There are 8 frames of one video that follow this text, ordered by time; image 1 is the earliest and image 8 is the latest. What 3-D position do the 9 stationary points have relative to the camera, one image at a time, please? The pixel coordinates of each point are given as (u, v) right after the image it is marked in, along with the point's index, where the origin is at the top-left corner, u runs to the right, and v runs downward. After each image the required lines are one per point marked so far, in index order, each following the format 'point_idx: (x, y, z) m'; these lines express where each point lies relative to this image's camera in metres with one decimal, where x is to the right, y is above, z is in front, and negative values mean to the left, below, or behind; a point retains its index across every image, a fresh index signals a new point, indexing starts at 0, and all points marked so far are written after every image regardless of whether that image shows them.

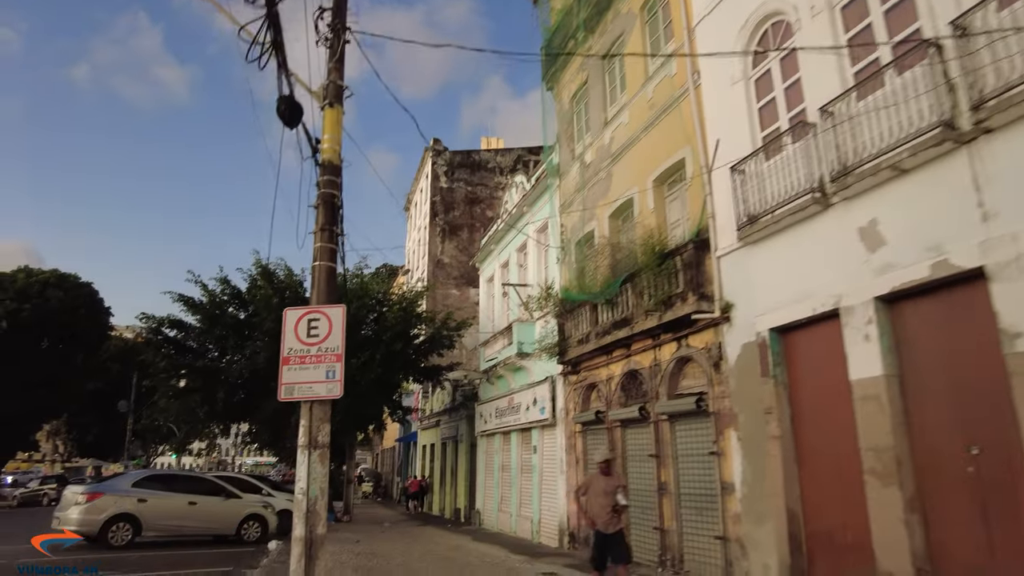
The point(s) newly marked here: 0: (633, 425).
0: (+2.3, -2.6, +12.4) m
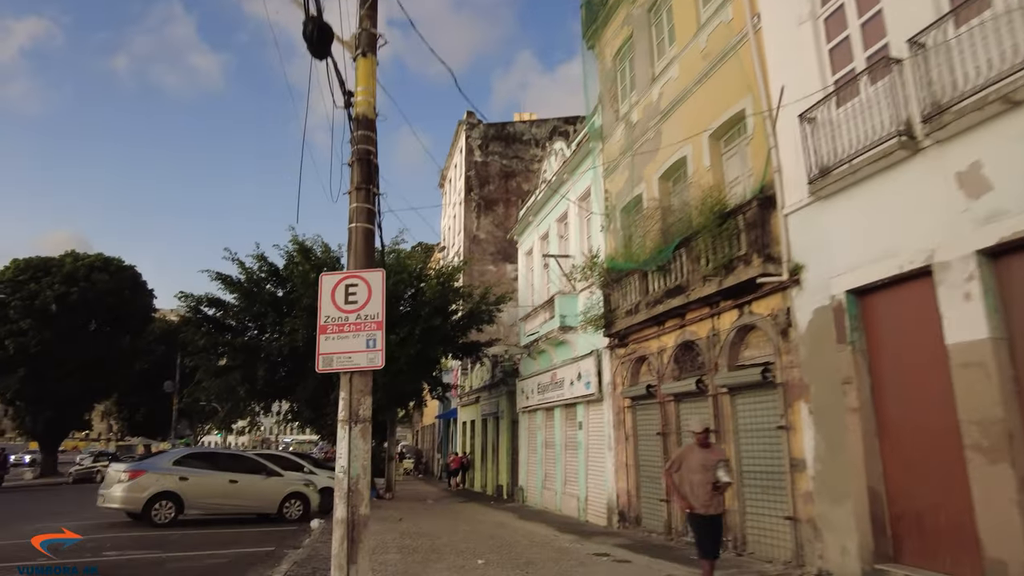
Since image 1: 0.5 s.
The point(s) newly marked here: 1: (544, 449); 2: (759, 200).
0: (+3.2, -2.0, +11.7) m
1: (+1.0, -4.8, +19.4) m
2: (+3.7, +1.3, +9.8) m
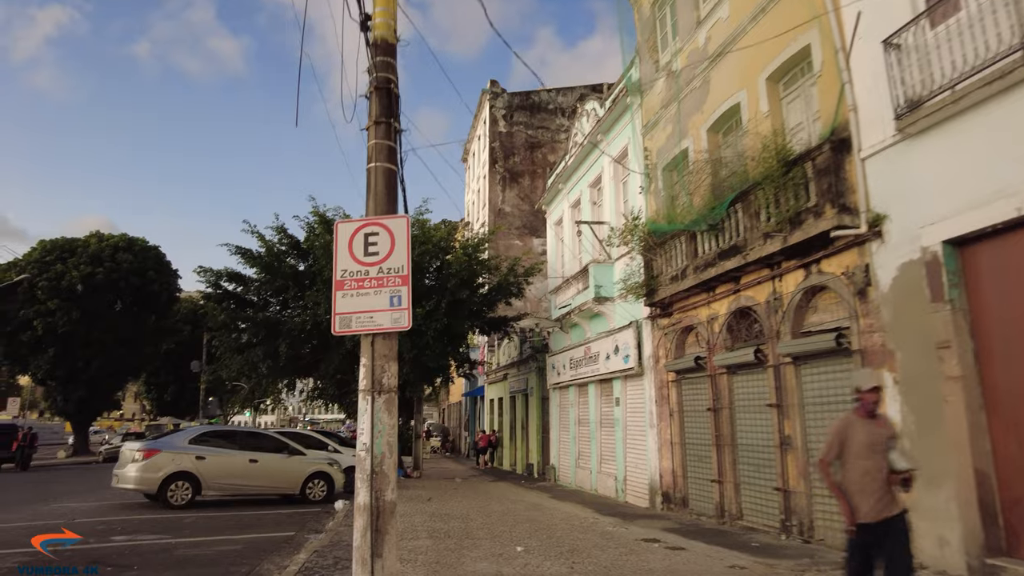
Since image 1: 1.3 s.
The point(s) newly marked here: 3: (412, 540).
0: (+3.8, -1.3, +10.6) m
1: (+1.9, -3.9, +18.5) m
2: (+4.2, +1.9, +8.6) m
3: (-1.4, -3.5, +8.9) m
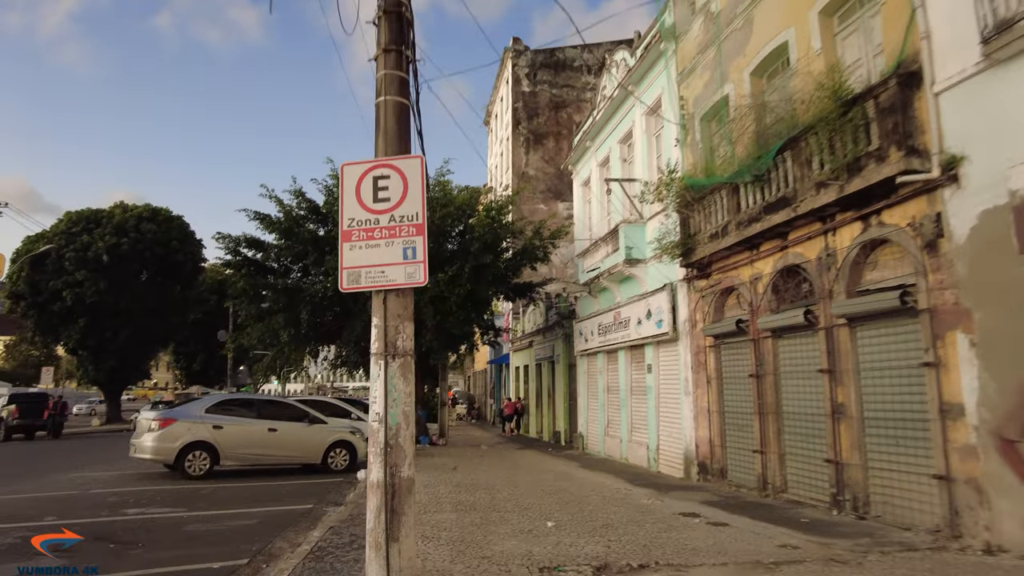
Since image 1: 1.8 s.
0: (+4.2, -0.7, +9.8) m
1: (+2.6, -2.9, +17.8) m
2: (+4.5, +2.5, +7.6) m
3: (-1.0, -2.9, +8.4) m
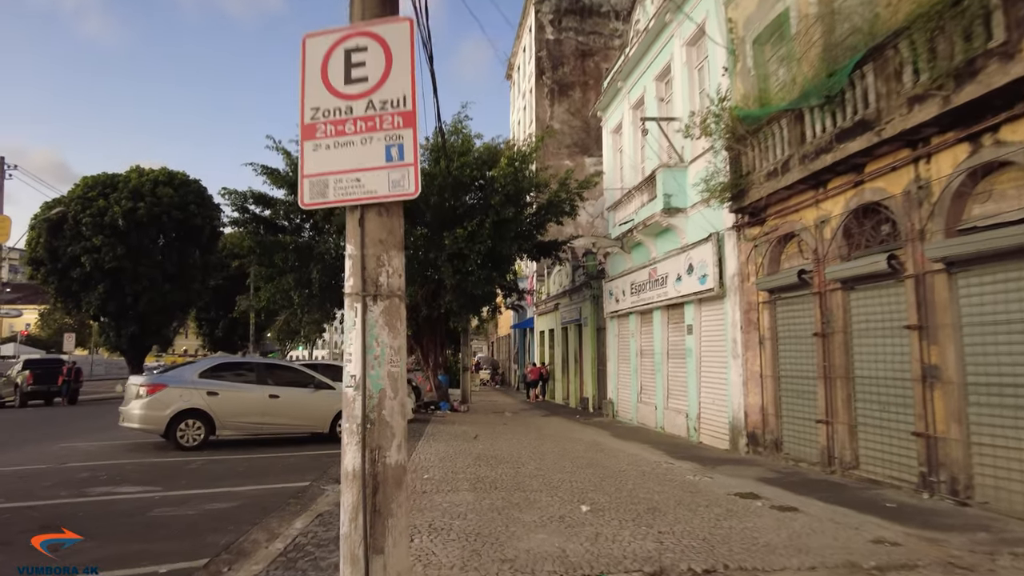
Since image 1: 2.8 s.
0: (+4.6, +0.1, +8.3) m
1: (+3.2, -1.8, +16.5) m
2: (+4.8, +3.1, +5.9) m
3: (-0.7, -2.3, +7.2) m
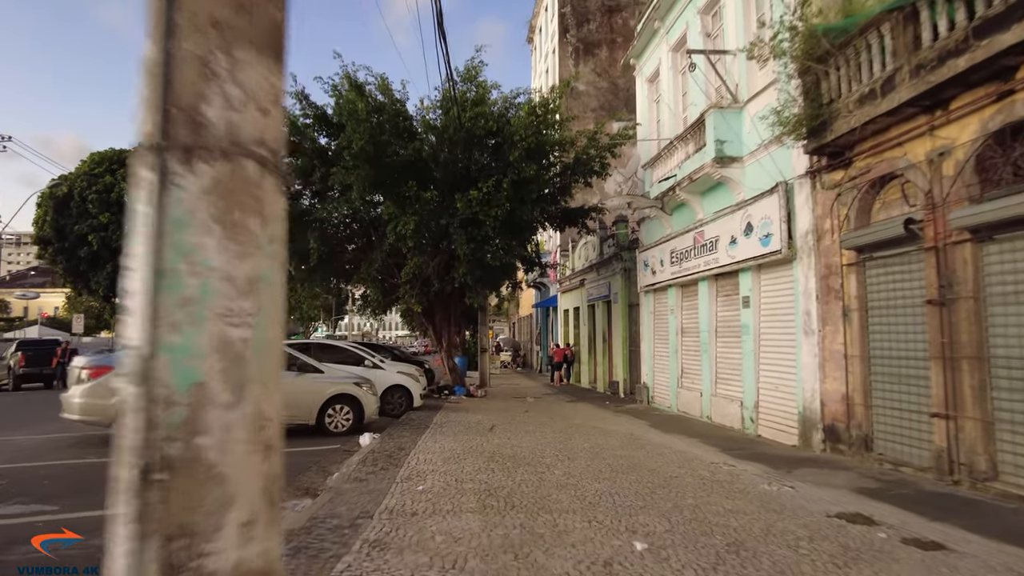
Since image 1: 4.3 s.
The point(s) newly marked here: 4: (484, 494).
0: (+4.8, +0.5, +6.1) m
1: (+3.7, -1.1, +14.4) m
2: (+4.9, +3.5, +3.6) m
3: (-0.5, -1.9, +5.3) m
4: (-0.3, -2.0, +6.1) m
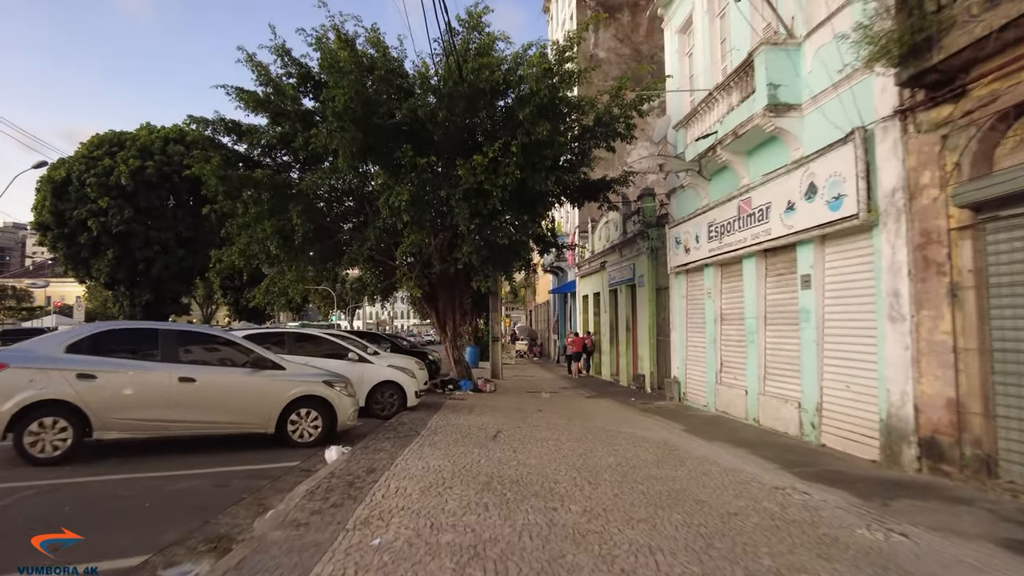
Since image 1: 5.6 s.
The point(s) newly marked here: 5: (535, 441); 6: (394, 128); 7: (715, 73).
0: (+4.7, +0.8, +4.0) m
1: (+3.9, -0.7, +12.3) m
2: (+4.7, +3.7, +1.5) m
3: (-0.6, -1.7, +3.4) m
4: (-0.3, -1.7, +4.2) m
5: (+0.3, -2.0, +8.7) m
6: (-2.4, +3.2, +13.1) m
7: (+3.8, +4.1, +12.1) m
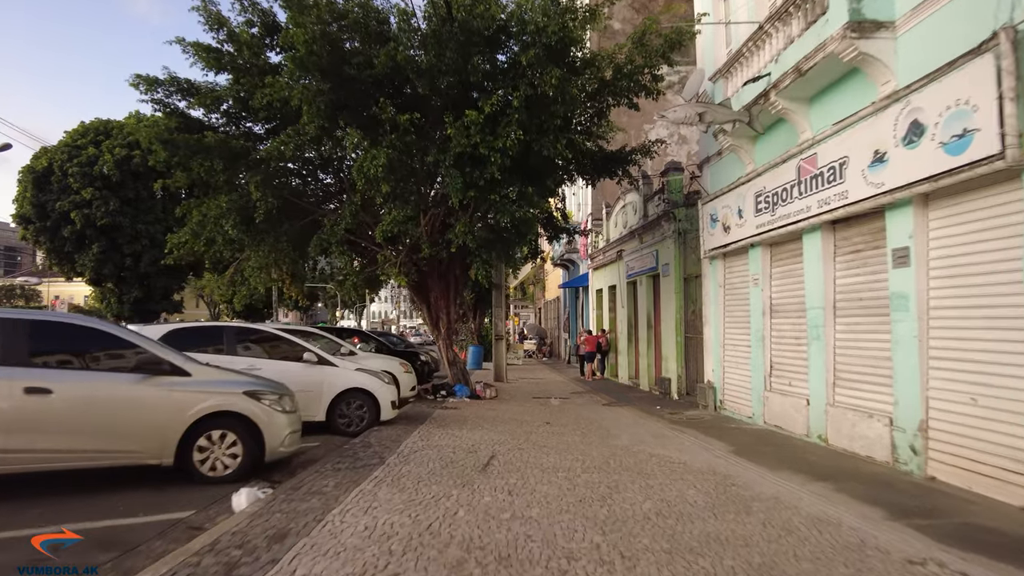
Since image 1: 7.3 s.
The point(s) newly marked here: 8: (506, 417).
0: (+4.6, +1.0, +1.6) m
1: (+4.0, -0.5, +10.0) m
2: (+4.6, +3.9, -0.9) m
3: (-0.7, -1.4, +1.1) m
4: (-0.4, -1.5, +1.9) m
5: (+0.2, -1.8, +6.4) m
6: (-2.3, +3.5, +10.8) m
7: (+3.8, +4.3, +9.8) m
8: (-0.1, -2.1, +10.7) m
